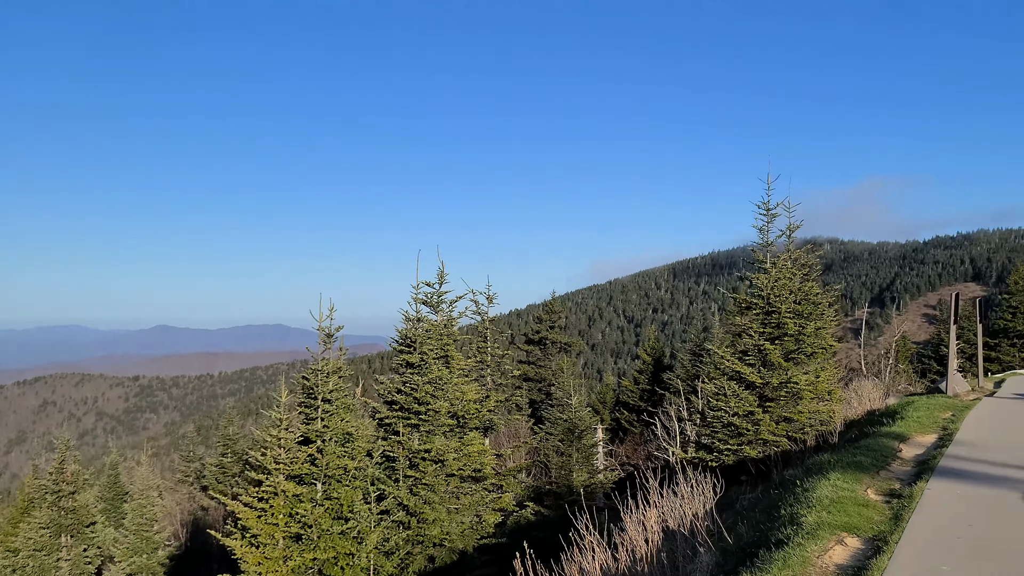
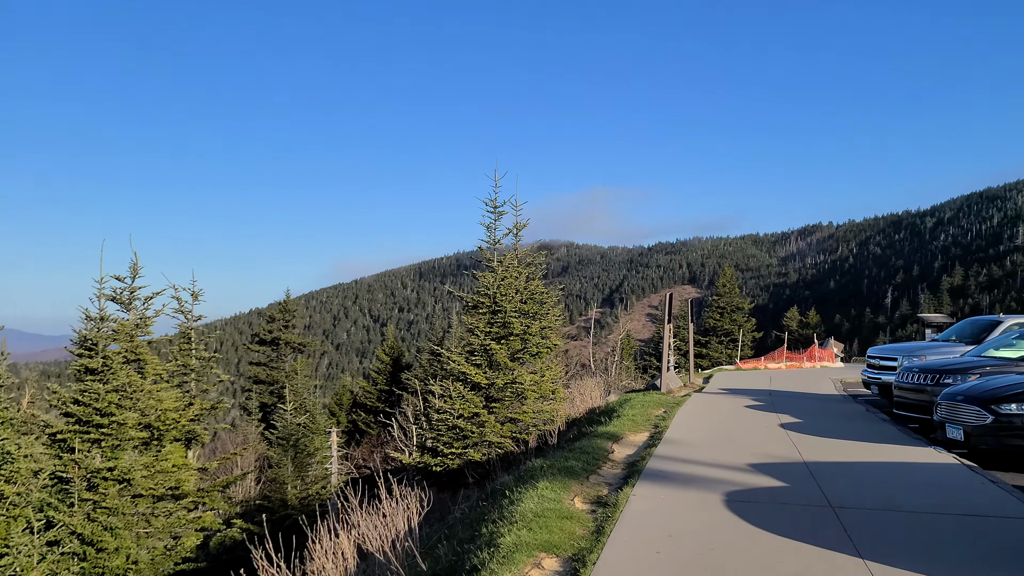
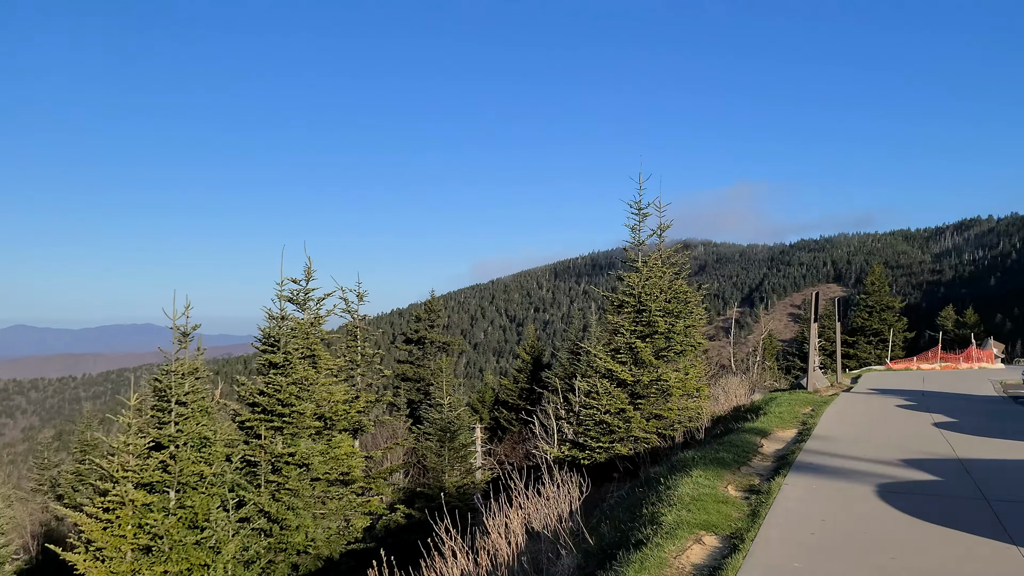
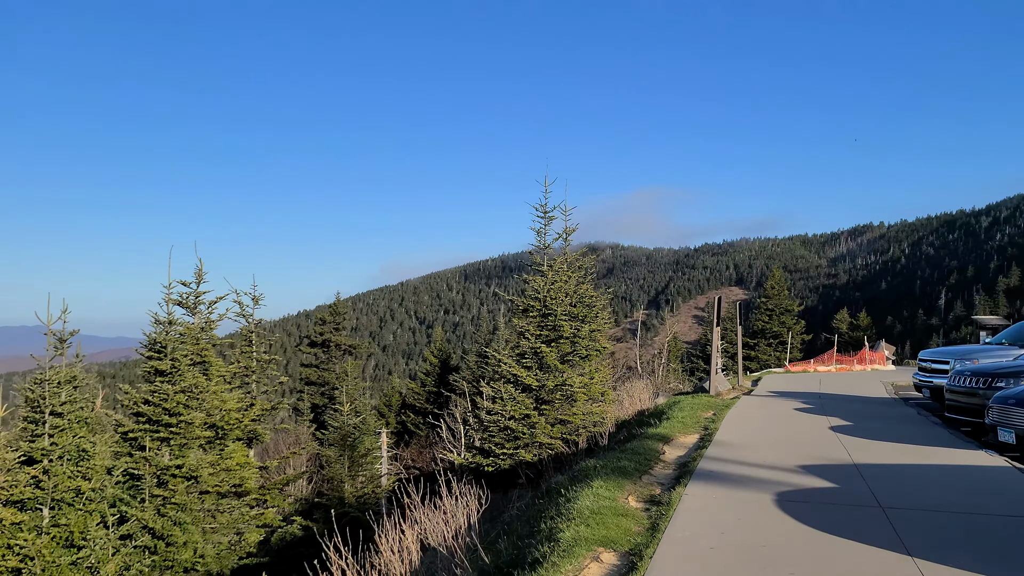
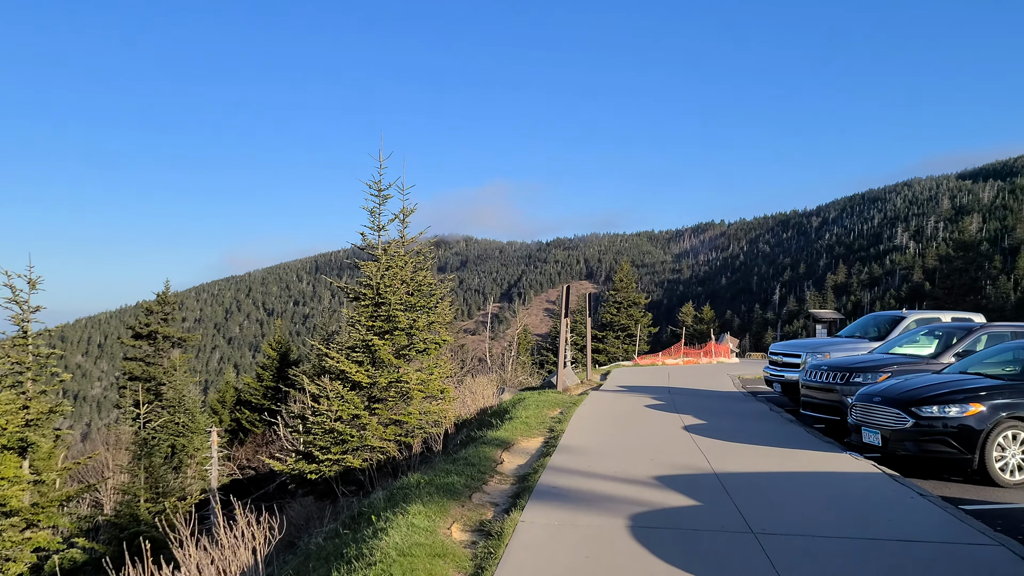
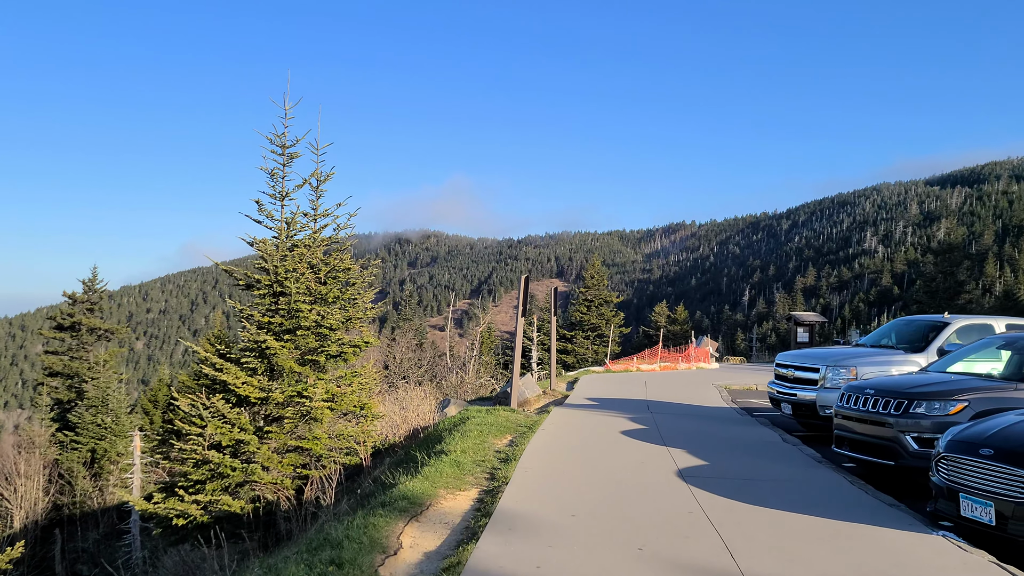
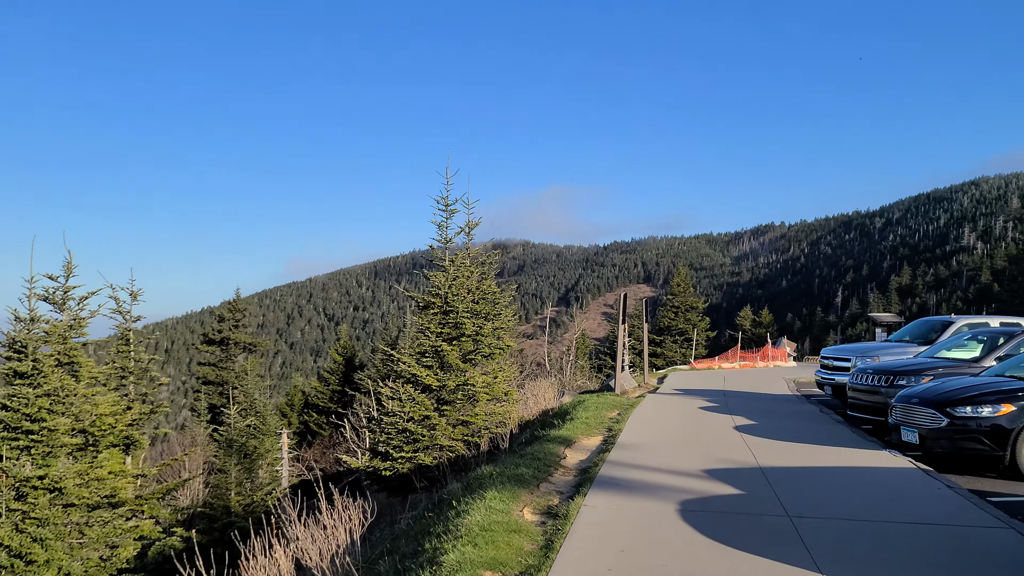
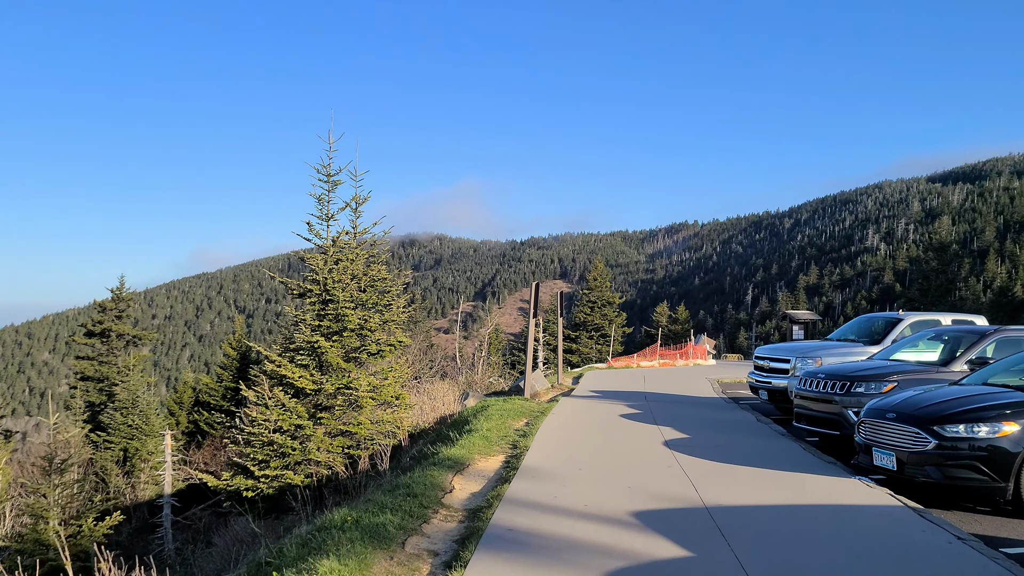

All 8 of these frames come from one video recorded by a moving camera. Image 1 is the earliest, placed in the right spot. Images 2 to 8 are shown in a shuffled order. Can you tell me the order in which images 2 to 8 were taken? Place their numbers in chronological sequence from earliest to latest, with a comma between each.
3, 4, 2, 7, 5, 8, 6
